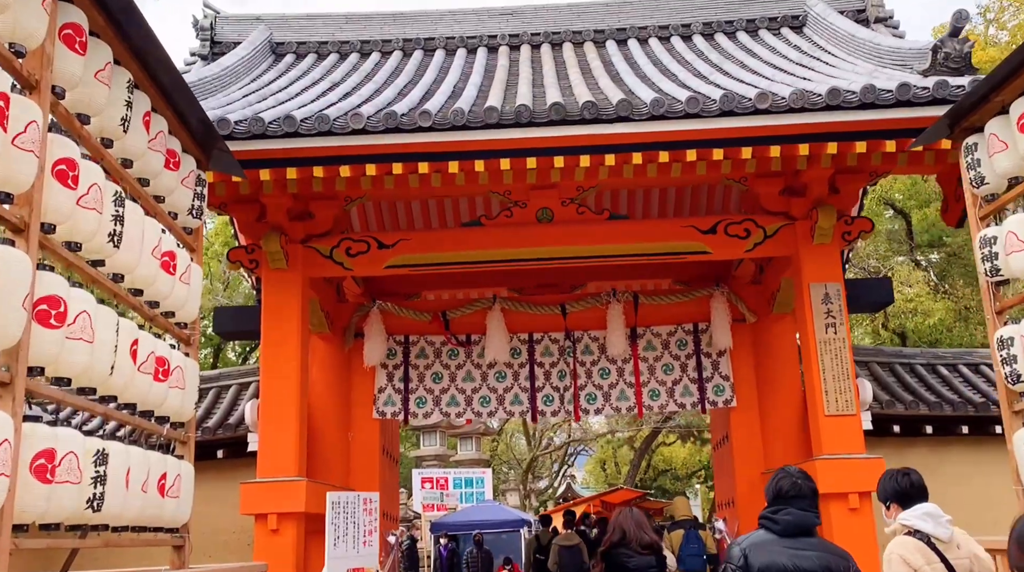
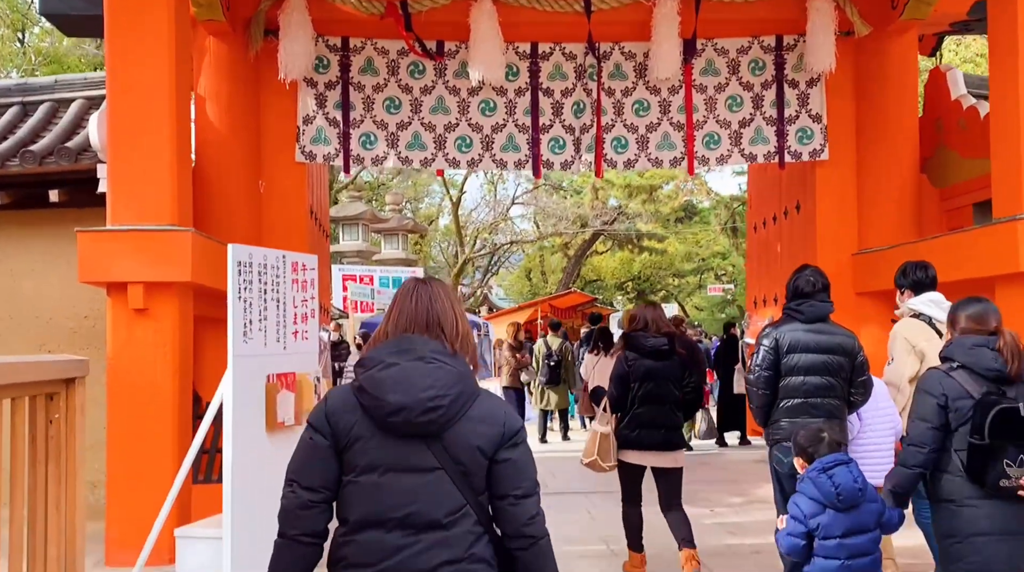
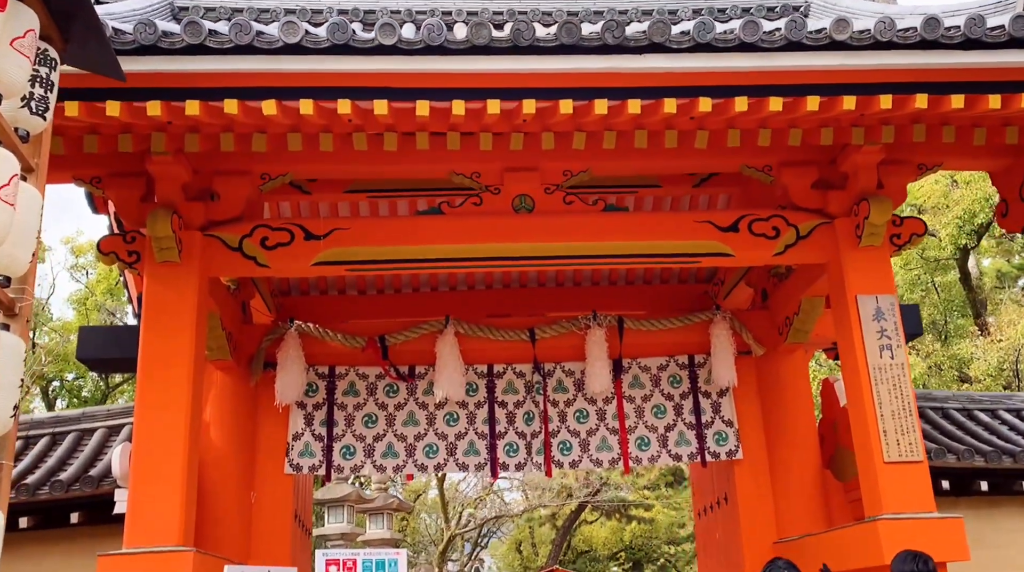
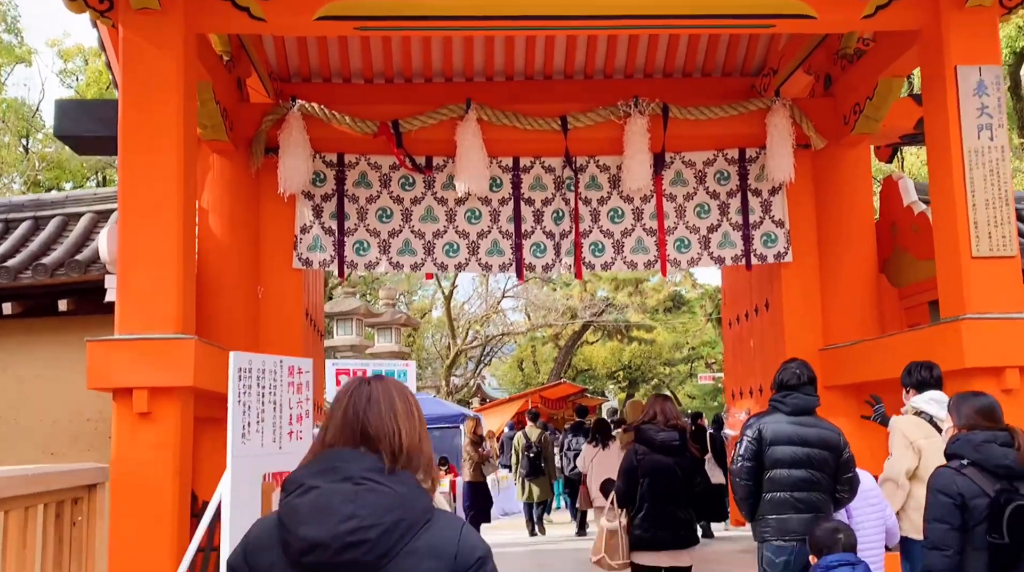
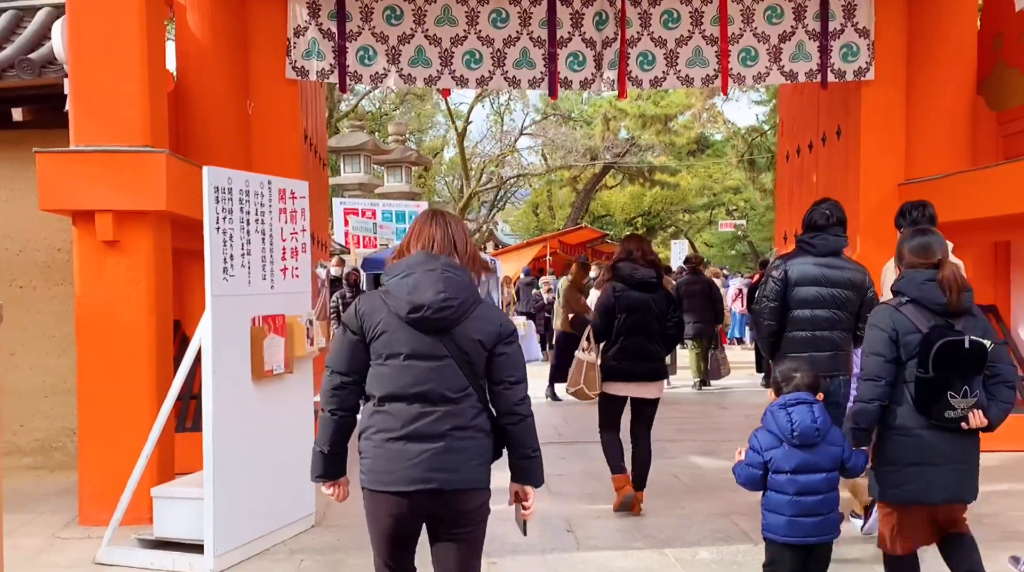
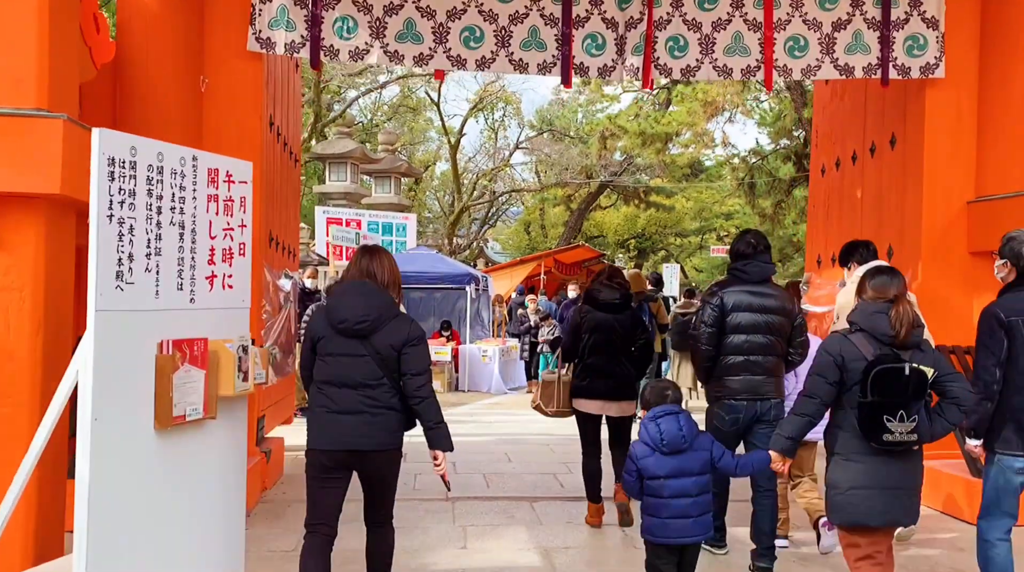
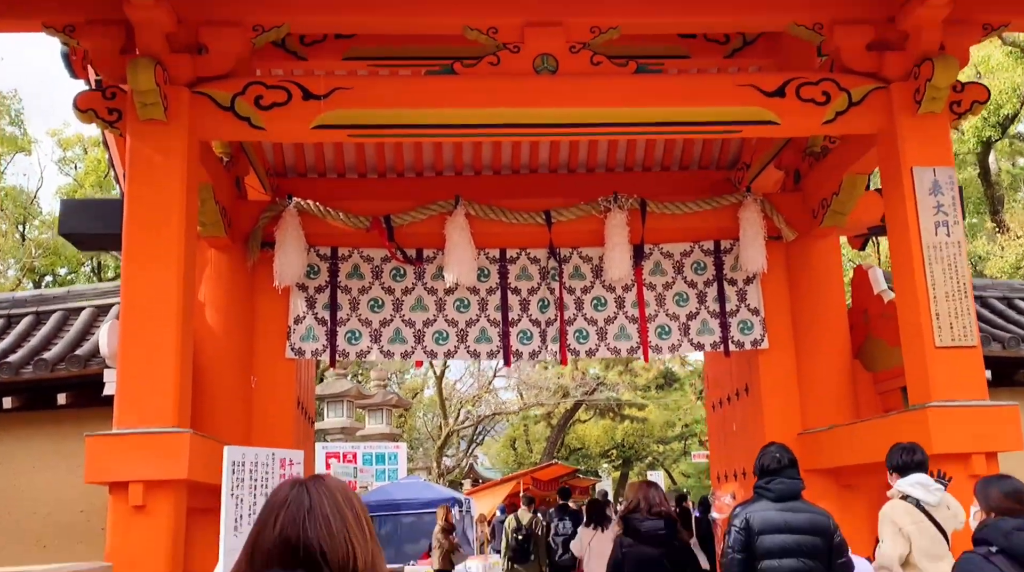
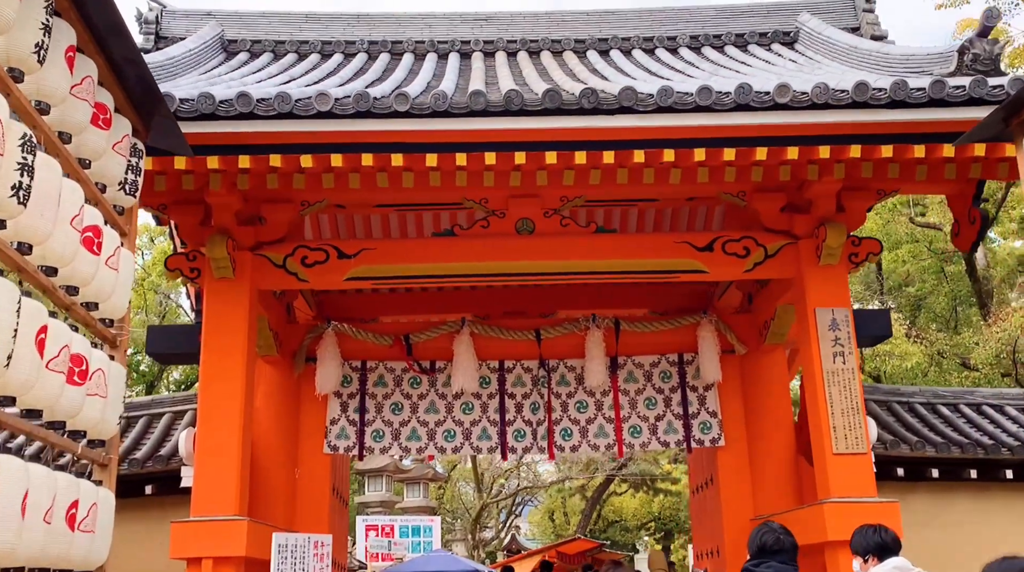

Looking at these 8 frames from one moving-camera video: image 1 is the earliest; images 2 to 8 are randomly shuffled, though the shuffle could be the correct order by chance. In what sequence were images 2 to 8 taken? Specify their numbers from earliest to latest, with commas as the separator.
8, 3, 7, 4, 2, 5, 6
